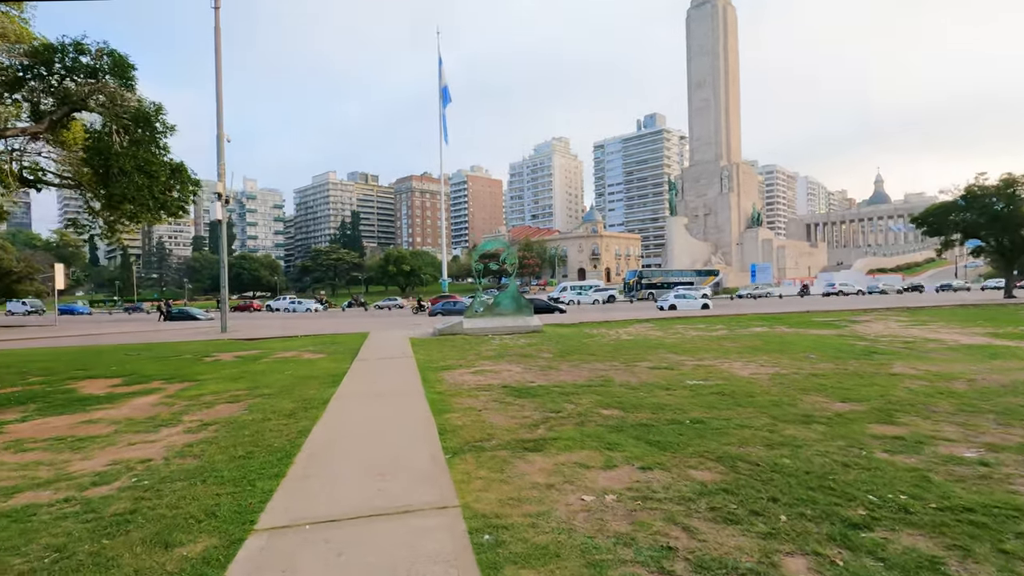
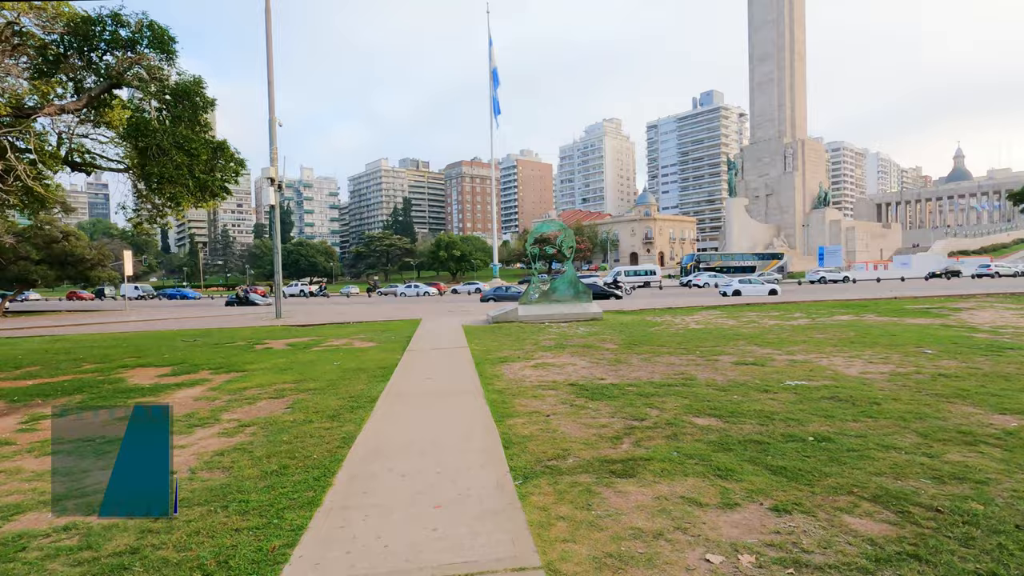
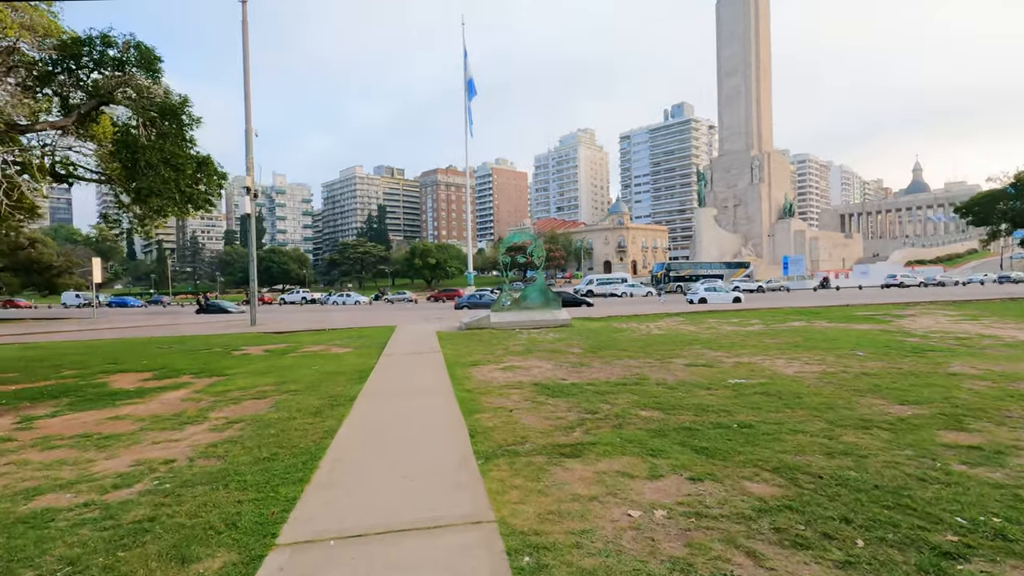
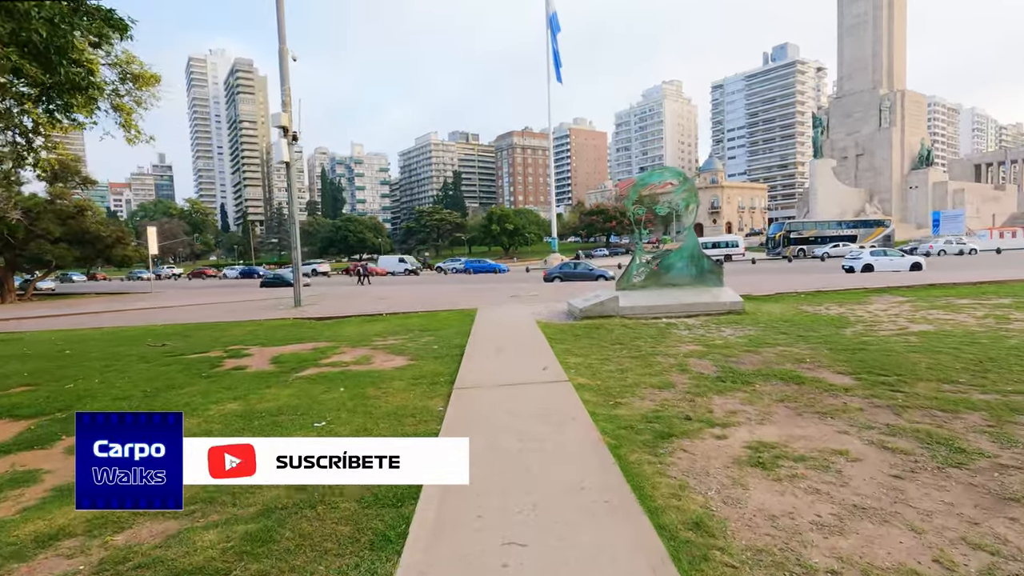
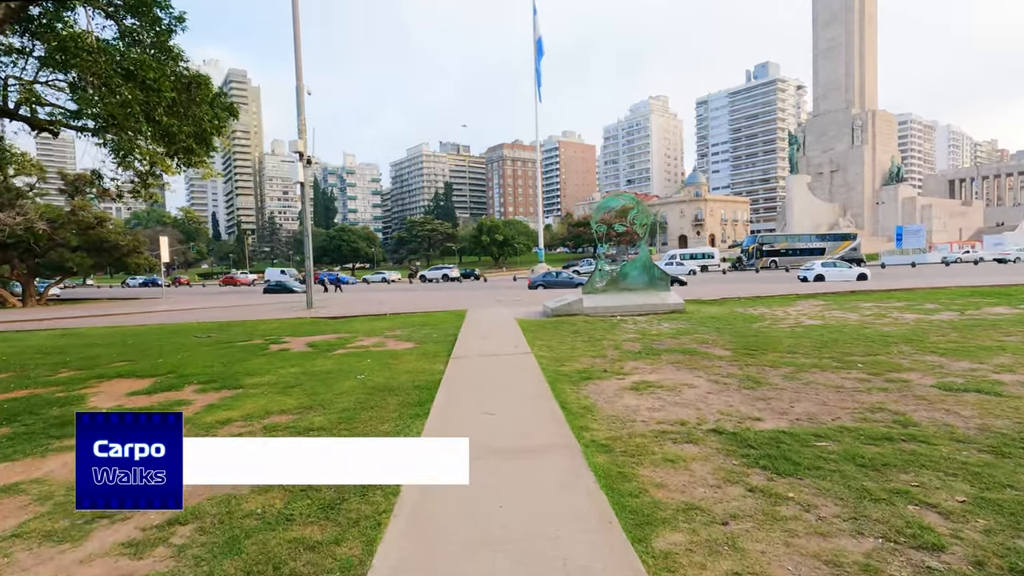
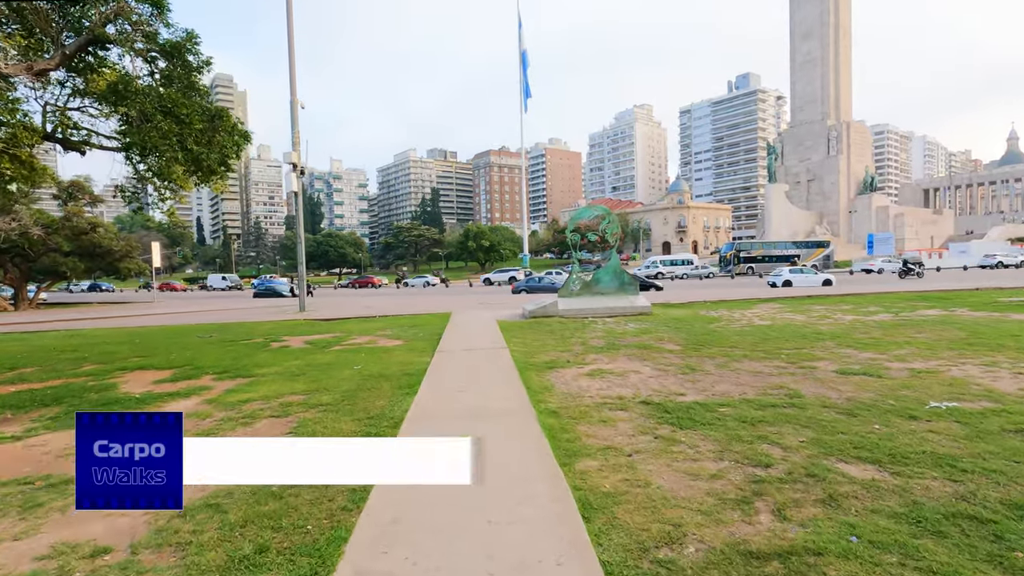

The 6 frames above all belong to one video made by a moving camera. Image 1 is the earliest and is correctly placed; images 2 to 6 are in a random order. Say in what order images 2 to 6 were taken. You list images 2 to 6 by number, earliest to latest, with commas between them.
3, 2, 6, 5, 4
